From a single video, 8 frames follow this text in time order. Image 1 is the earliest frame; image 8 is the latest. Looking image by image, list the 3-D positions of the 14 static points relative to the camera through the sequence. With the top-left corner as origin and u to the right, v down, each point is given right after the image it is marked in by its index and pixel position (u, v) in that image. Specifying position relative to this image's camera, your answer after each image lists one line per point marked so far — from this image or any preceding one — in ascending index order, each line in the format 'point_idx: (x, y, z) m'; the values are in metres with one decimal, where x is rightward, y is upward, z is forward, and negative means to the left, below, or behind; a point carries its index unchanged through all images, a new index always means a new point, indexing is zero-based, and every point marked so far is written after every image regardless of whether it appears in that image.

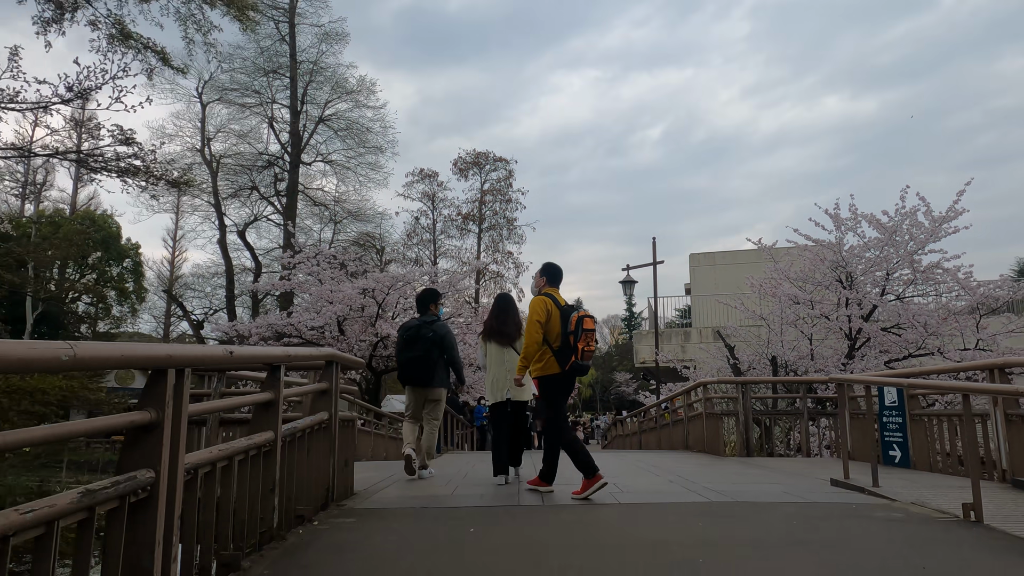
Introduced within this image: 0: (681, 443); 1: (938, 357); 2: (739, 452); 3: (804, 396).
0: (+2.5, -2.3, +9.7) m
1: (+8.3, -1.3, +12.7) m
2: (+2.7, -2.0, +7.8) m
3: (+3.5, -1.3, +8.0) m
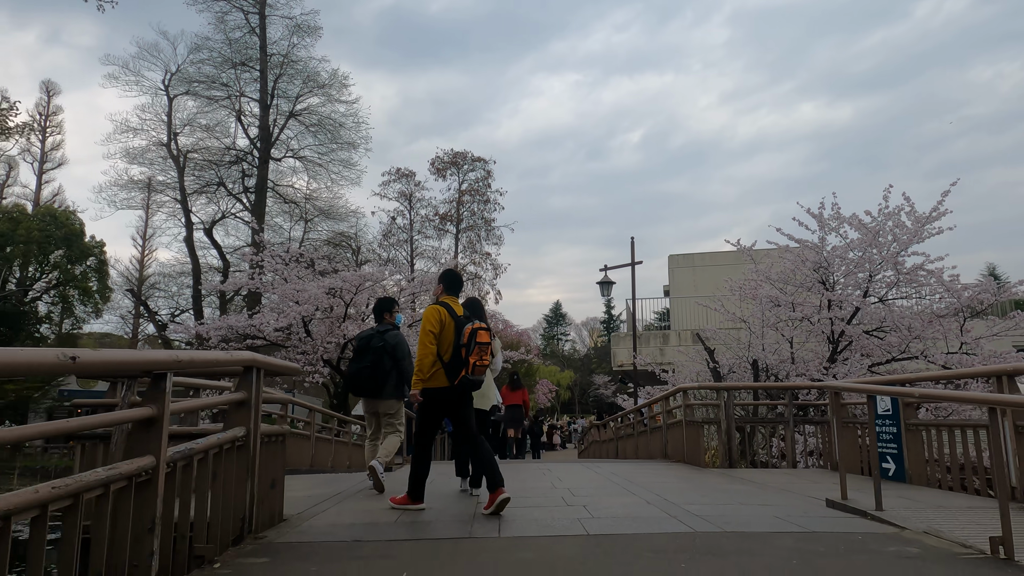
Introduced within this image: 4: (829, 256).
0: (+2.1, -2.3, +9.2) m
1: (+7.8, -1.4, +12.4) m
2: (+2.3, -2.0, +7.3) m
3: (+3.2, -1.3, +7.5) m
4: (+6.4, +0.7, +13.3) m
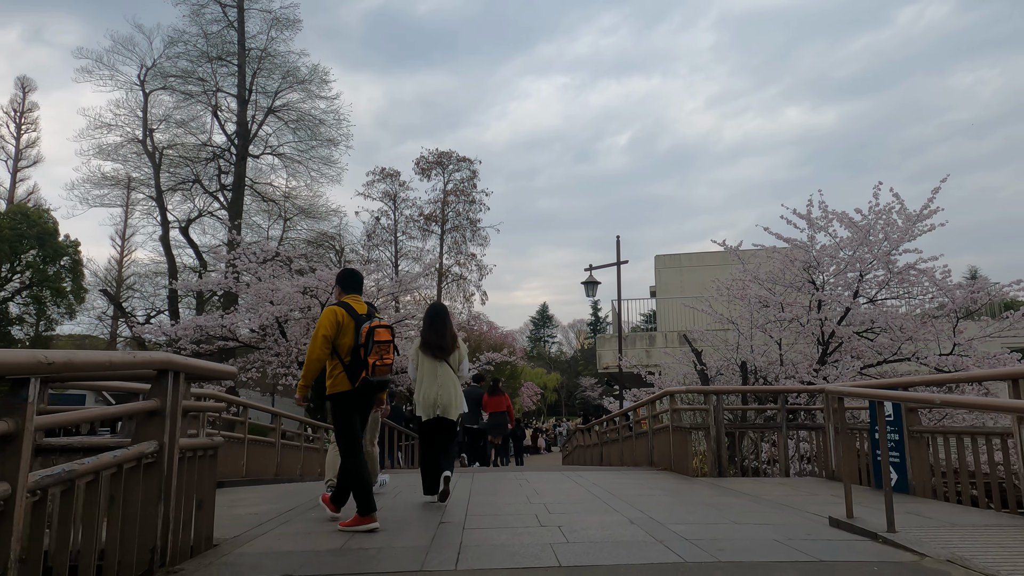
0: (+1.8, -2.3, +8.7) m
1: (+7.4, -1.4, +12.1) m
2: (+2.1, -1.9, +6.9) m
3: (+2.9, -1.3, +7.1) m
4: (+6.1, +0.7, +12.9) m
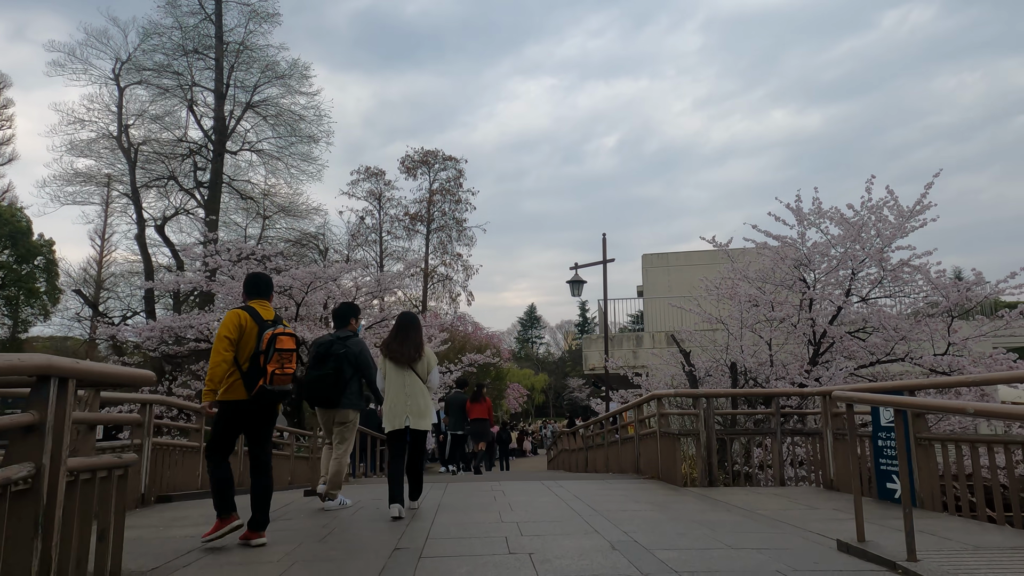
0: (+1.5, -2.2, +8.3) m
1: (+7.1, -1.3, +11.8) m
2: (+1.8, -1.9, +6.4) m
3: (+2.7, -1.3, +6.7) m
4: (+5.7, +0.7, +12.6) m
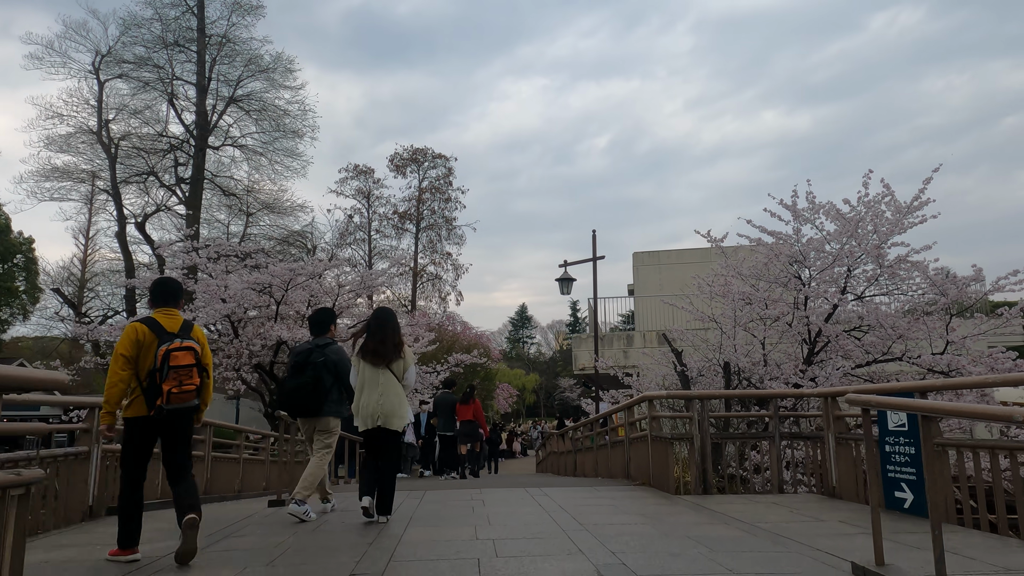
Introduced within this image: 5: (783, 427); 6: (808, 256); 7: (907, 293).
0: (+1.3, -2.2, +7.9) m
1: (+6.9, -1.3, +11.4) m
2: (+1.7, -1.8, +6.1) m
3: (+2.5, -1.2, +6.3) m
4: (+5.5, +0.8, +12.2) m
5: (+2.6, -1.3, +6.4) m
6: (+5.5, +0.6, +12.2) m
7: (+6.9, -0.1, +11.5) m
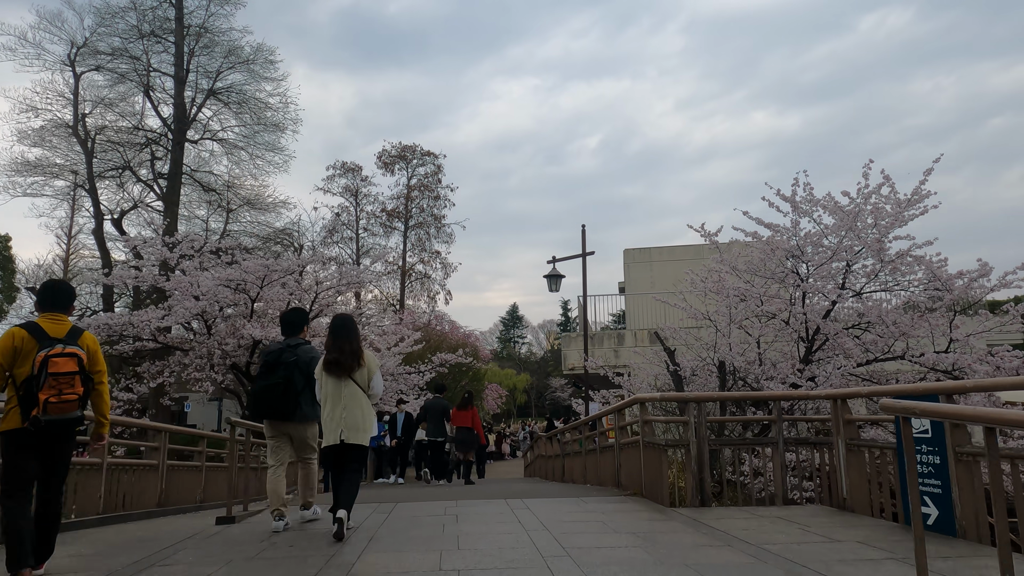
0: (+1.1, -2.1, +7.4) m
1: (+6.6, -1.2, +11.0) m
2: (+1.5, -1.8, +5.5) m
3: (+2.3, -1.1, +5.8) m
4: (+5.2, +0.8, +11.7) m
5: (+2.4, -1.3, +5.8) m
6: (+5.2, +0.7, +11.7) m
7: (+6.7, 0.0, +11.0) m
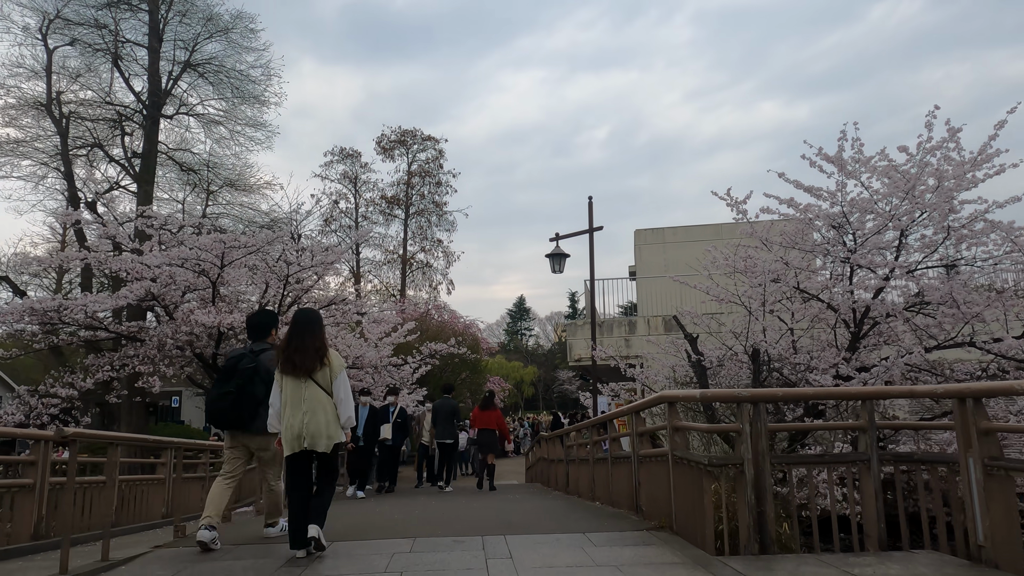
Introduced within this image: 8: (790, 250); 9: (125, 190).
0: (+1.0, -1.8, +5.7) m
1: (+6.5, -0.8, +9.3) m
2: (+1.3, -1.5, +3.9) m
3: (+2.2, -0.9, +4.1) m
4: (+5.1, +1.2, +10.0) m
5: (+2.3, -1.0, +4.2) m
6: (+5.2, +1.0, +10.0) m
7: (+6.6, +0.4, +9.3) m
8: (+4.4, +0.6, +10.5) m
9: (-11.7, +2.9, +19.8) m
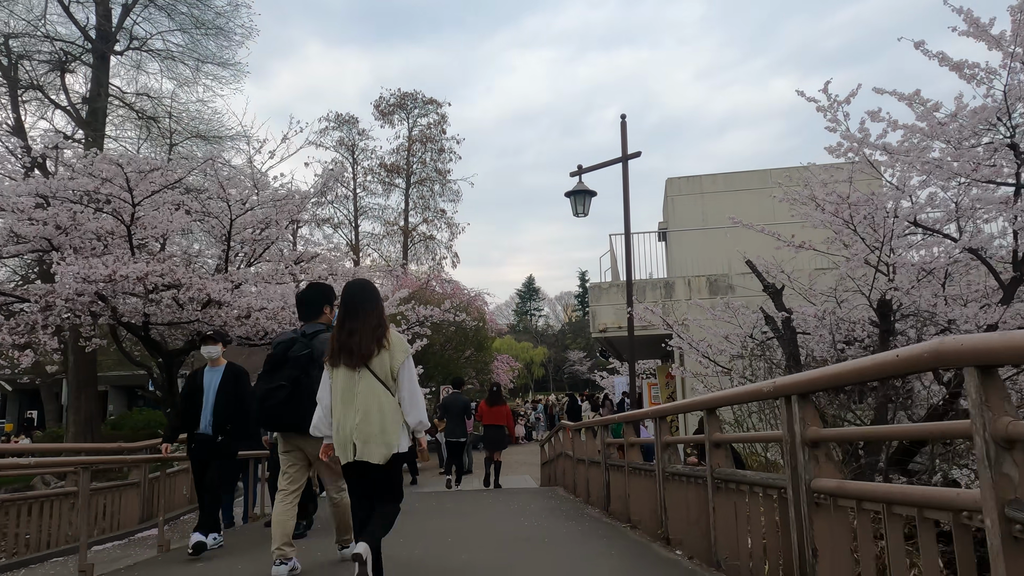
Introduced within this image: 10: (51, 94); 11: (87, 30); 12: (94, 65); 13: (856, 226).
0: (+1.1, -1.2, +2.9) m
1: (+6.6, -0.1, +6.3) m
2: (+1.4, -0.9, +1.0) m
3: (+2.2, -0.3, +1.2) m
4: (+5.3, +2.0, +7.0) m
5: (+2.4, -0.4, +1.3) m
6: (+5.3, +1.8, +7.0) m
7: (+6.7, +1.1, +6.3) m
8: (+4.6, +1.4, +7.6) m
9: (-11.4, +3.8, +17.0) m
10: (-12.4, +5.3, +17.8) m
11: (-11.2, +6.9, +17.5) m
12: (-11.0, +6.0, +17.4) m
13: (+3.9, +0.7, +7.7) m
